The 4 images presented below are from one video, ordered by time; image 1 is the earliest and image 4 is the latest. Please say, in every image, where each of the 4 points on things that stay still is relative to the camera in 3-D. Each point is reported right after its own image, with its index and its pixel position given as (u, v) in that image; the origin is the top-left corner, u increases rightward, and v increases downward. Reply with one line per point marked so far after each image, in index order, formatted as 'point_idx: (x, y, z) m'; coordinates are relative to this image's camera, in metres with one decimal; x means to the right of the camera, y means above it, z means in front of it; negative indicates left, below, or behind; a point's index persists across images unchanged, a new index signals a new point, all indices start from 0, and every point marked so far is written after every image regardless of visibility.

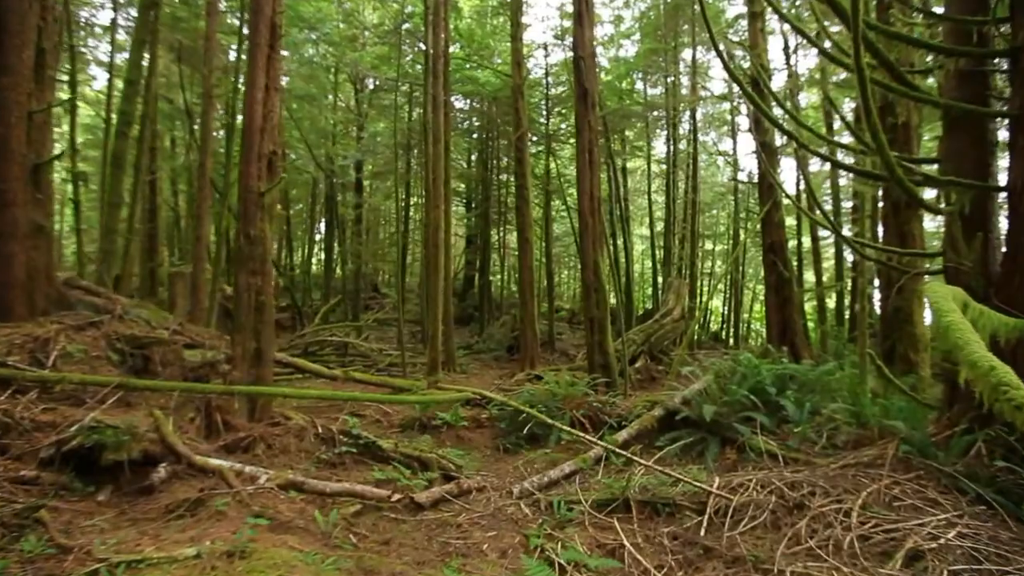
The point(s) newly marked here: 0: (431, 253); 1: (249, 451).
0: (-1.9, +0.8, +12.3) m
1: (-2.7, -1.7, +5.2) m
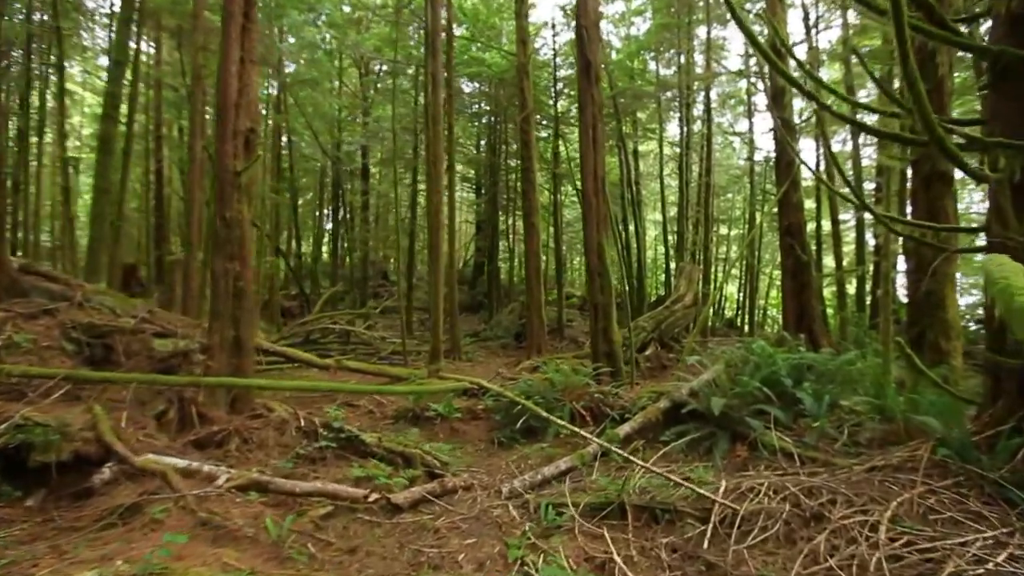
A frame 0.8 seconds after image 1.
0: (-1.9, +1.1, +11.9) m
1: (-2.7, -1.5, +4.9) m
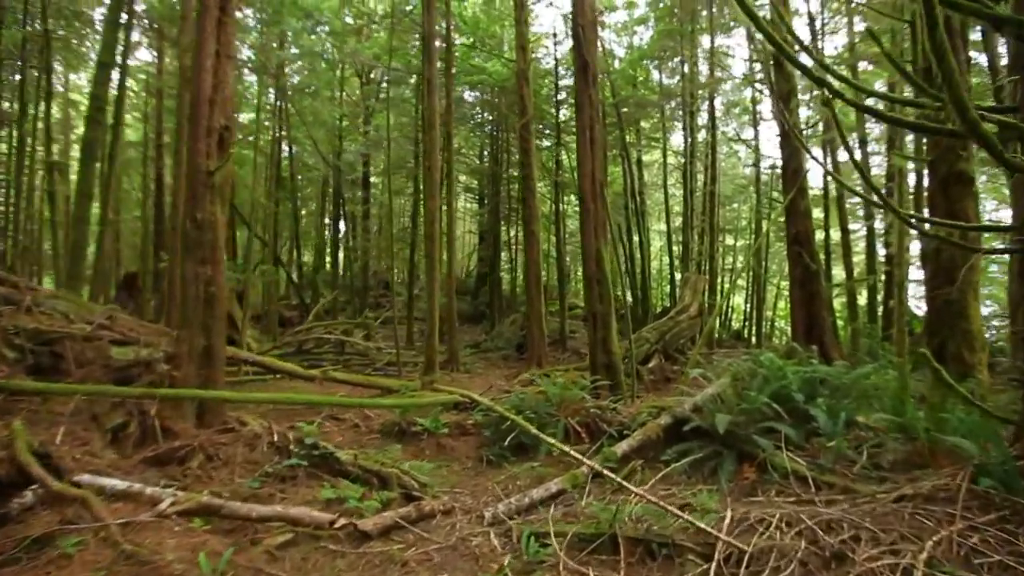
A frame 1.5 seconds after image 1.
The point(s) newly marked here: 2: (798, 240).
0: (-1.9, +0.9, +11.6) m
1: (-2.9, -1.6, +4.6) m
2: (+5.2, +0.9, +9.5) m
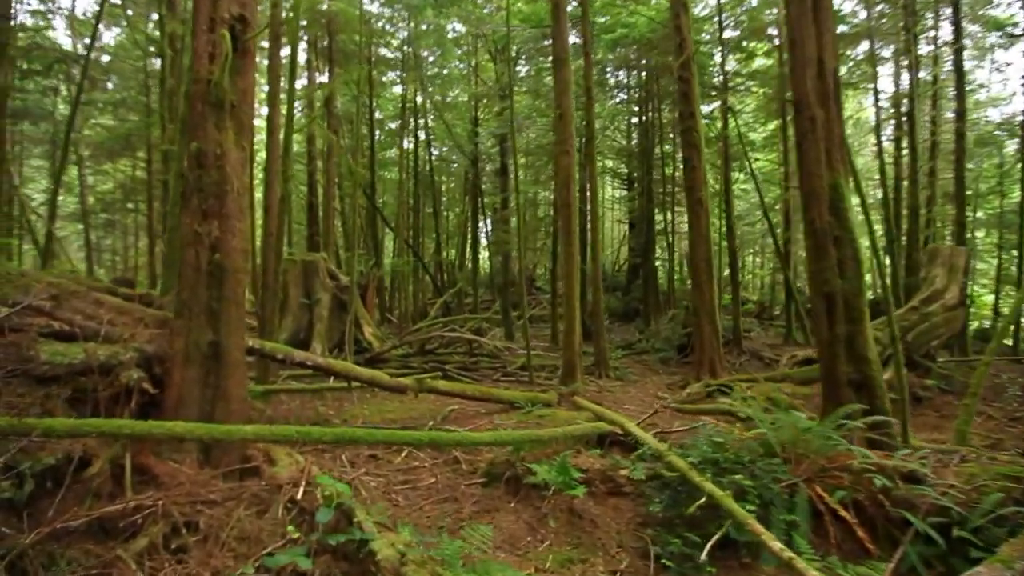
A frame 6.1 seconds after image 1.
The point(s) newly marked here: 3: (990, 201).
0: (+0.9, +1.2, +9.2) m
1: (-2.0, -1.3, +2.7) m
2: (+7.2, +1.3, +5.1) m
3: (+18.1, +3.3, +19.6) m
